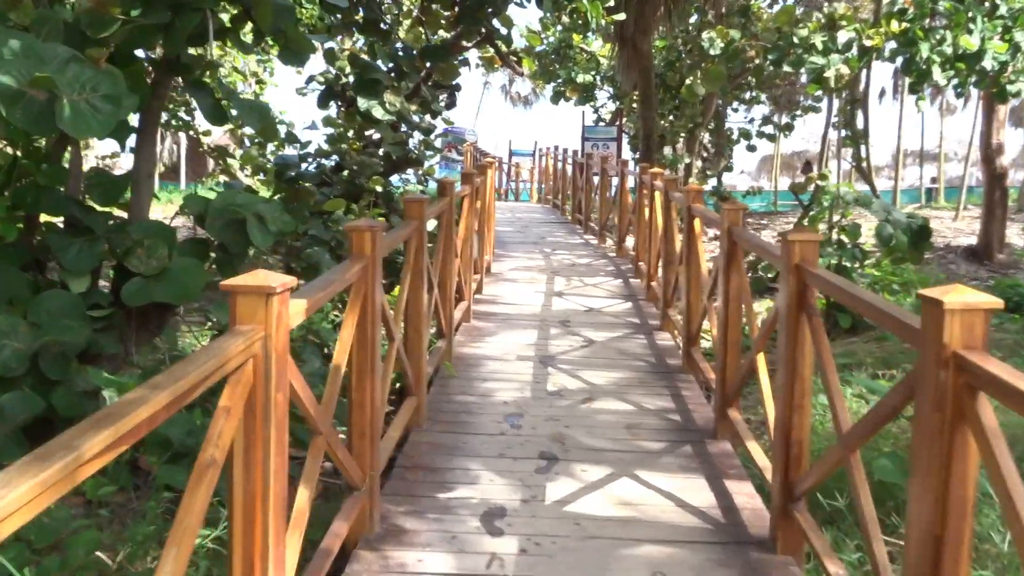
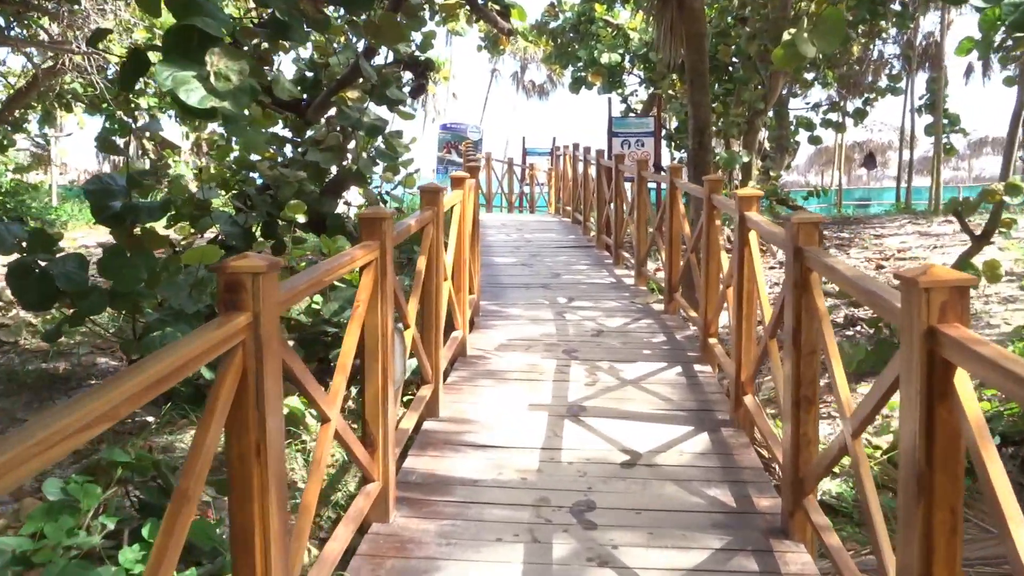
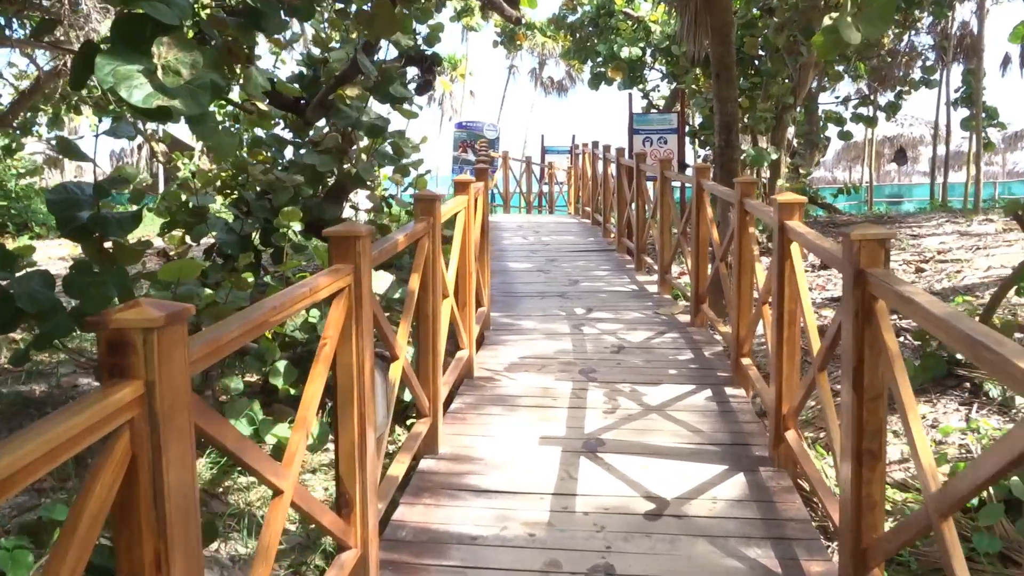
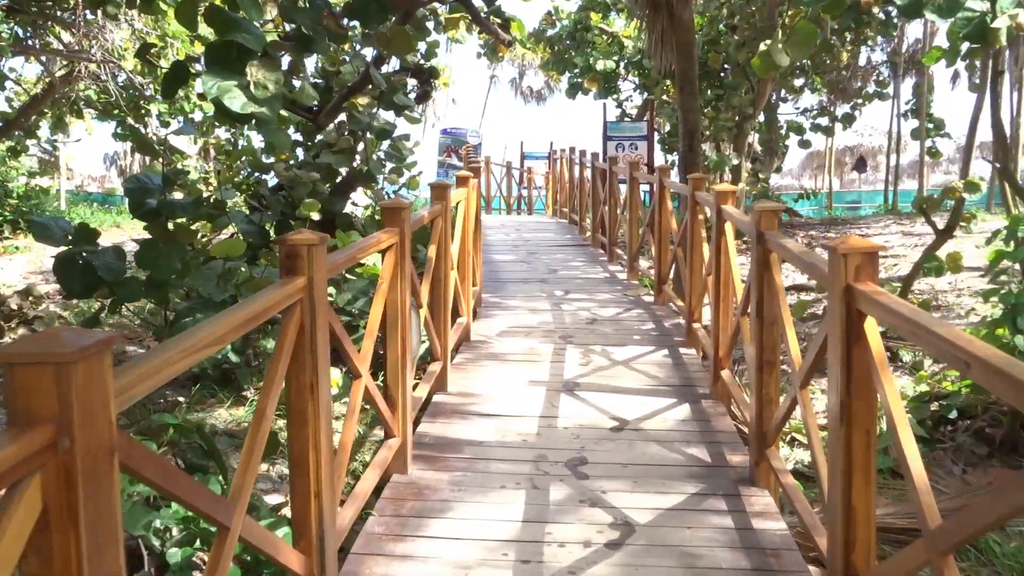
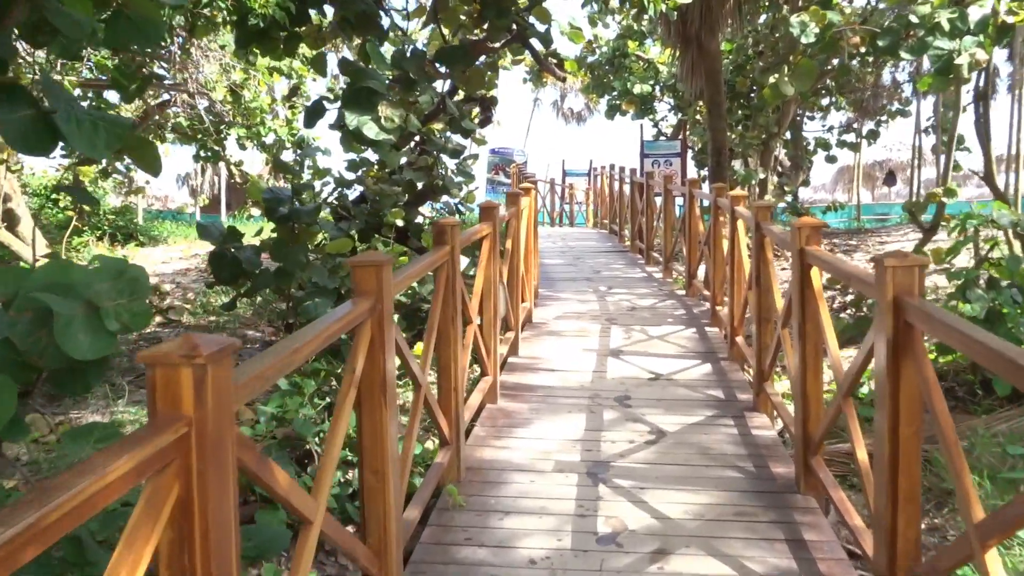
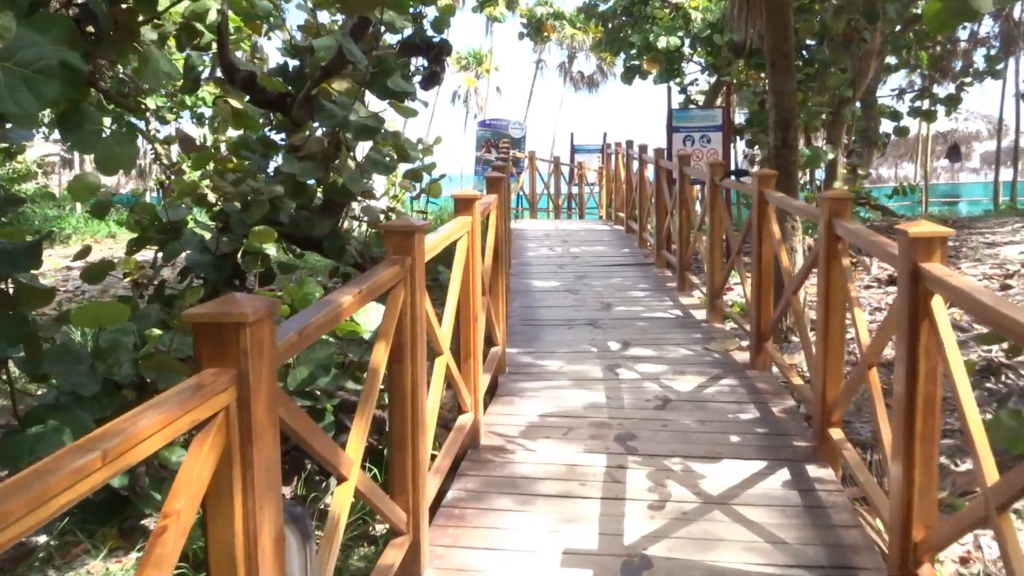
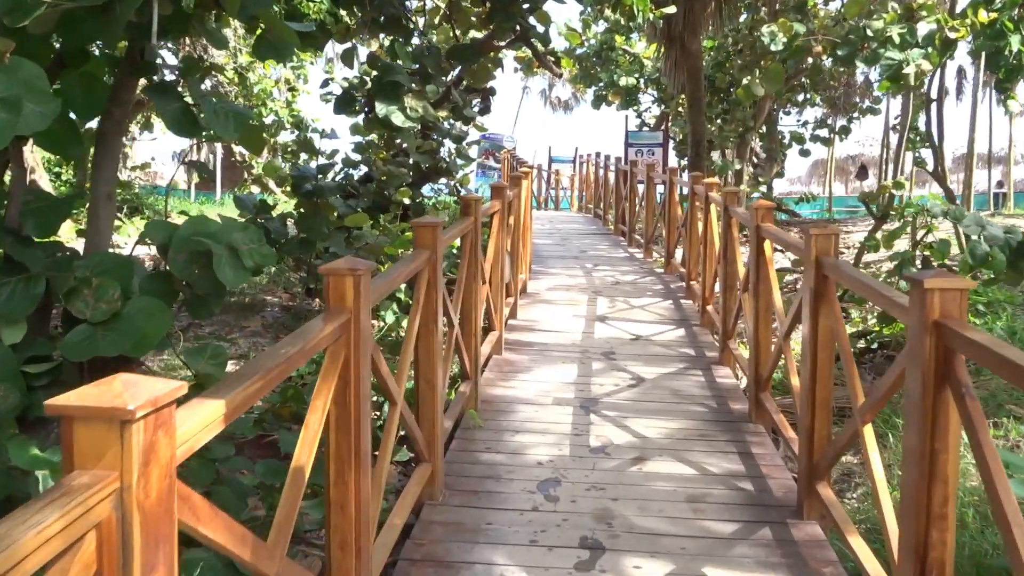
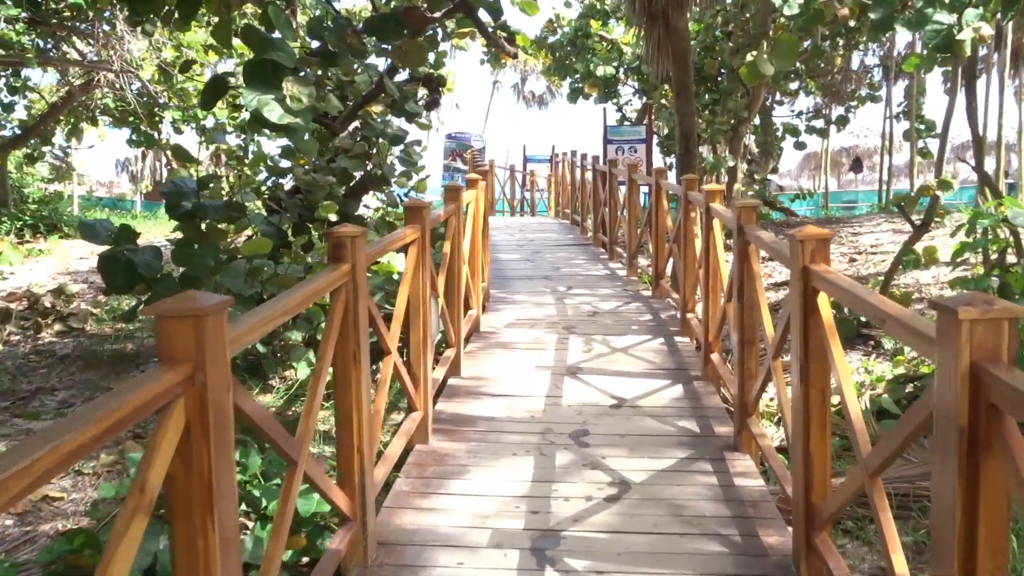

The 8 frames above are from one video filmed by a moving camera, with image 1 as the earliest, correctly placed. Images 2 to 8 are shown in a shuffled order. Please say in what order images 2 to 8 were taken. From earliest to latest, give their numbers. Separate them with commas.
7, 5, 8, 4, 2, 3, 6
